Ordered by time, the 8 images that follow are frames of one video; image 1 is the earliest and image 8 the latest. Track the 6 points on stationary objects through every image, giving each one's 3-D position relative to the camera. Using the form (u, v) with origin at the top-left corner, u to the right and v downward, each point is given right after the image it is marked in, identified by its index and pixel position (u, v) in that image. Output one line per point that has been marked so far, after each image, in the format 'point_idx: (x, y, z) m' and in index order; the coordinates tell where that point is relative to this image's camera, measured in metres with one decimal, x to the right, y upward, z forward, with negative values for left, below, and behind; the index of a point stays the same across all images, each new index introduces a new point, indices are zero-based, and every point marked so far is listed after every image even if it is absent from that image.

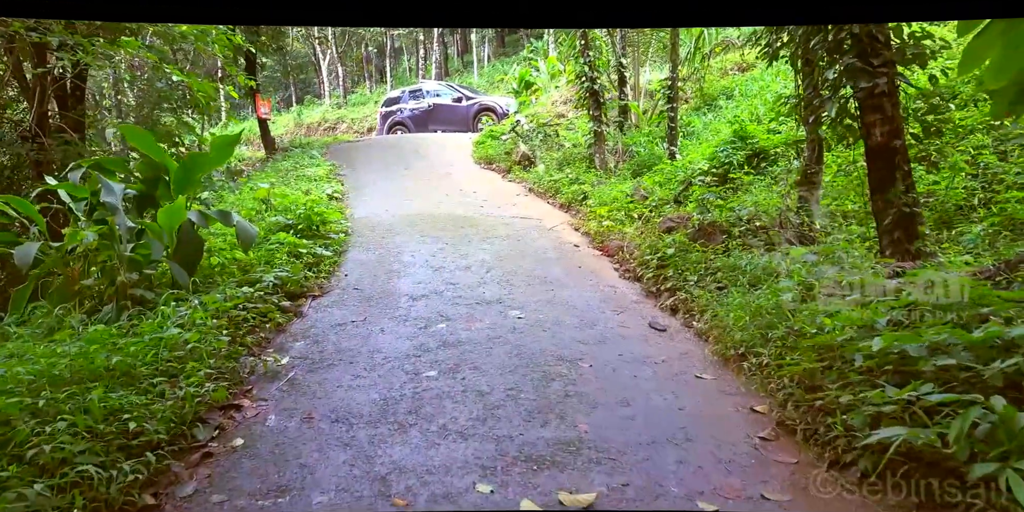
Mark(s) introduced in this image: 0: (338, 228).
0: (-1.5, +0.2, +6.2) m
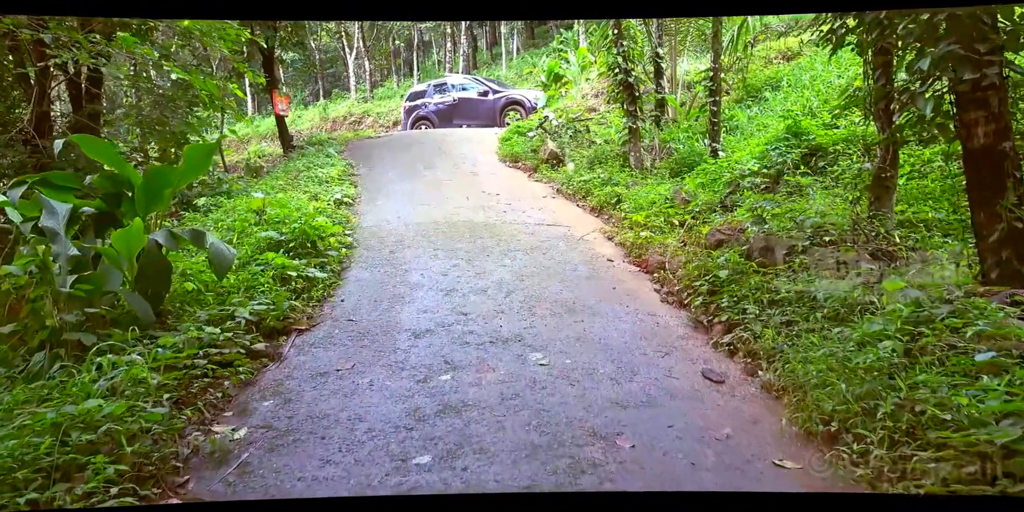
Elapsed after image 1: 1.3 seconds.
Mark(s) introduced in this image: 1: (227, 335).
0: (-1.3, +0.1, +5.4) m
1: (-1.3, -0.4, +3.4) m
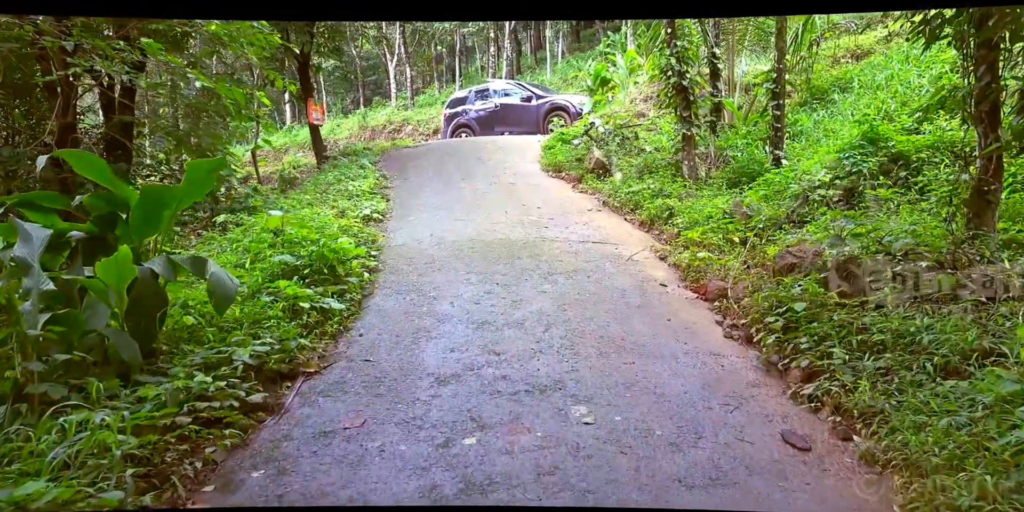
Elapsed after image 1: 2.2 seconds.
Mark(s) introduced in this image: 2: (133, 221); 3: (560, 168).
0: (-1.0, -0.1, +5.0) m
1: (-1.1, -0.5, +3.0) m
2: (-1.7, +0.2, +3.3) m
3: (+0.6, +1.2, +10.2) m
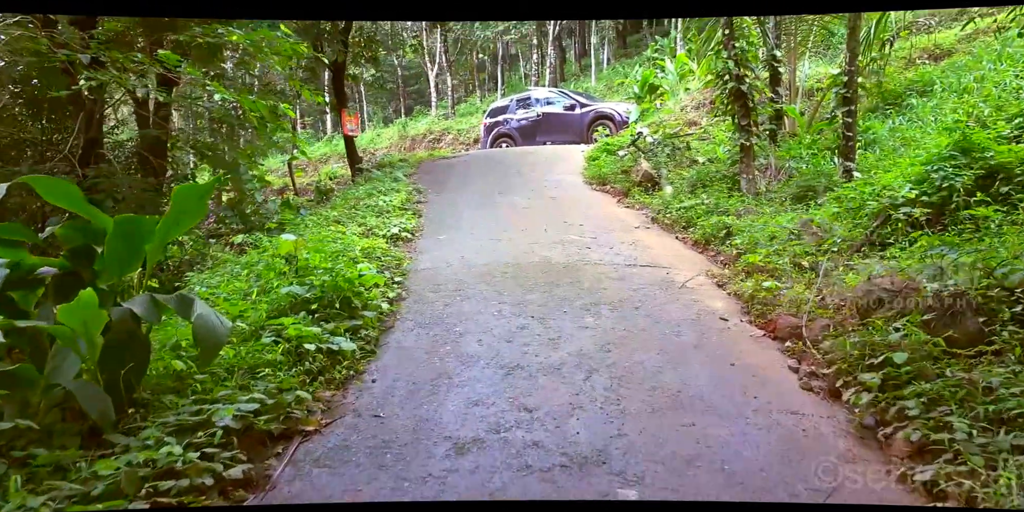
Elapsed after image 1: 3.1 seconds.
0: (-0.8, -0.2, +4.5) m
1: (-1.0, -0.6, +2.5) m
2: (-1.6, 0.0, +2.9) m
3: (+1.2, +1.0, +9.6) m
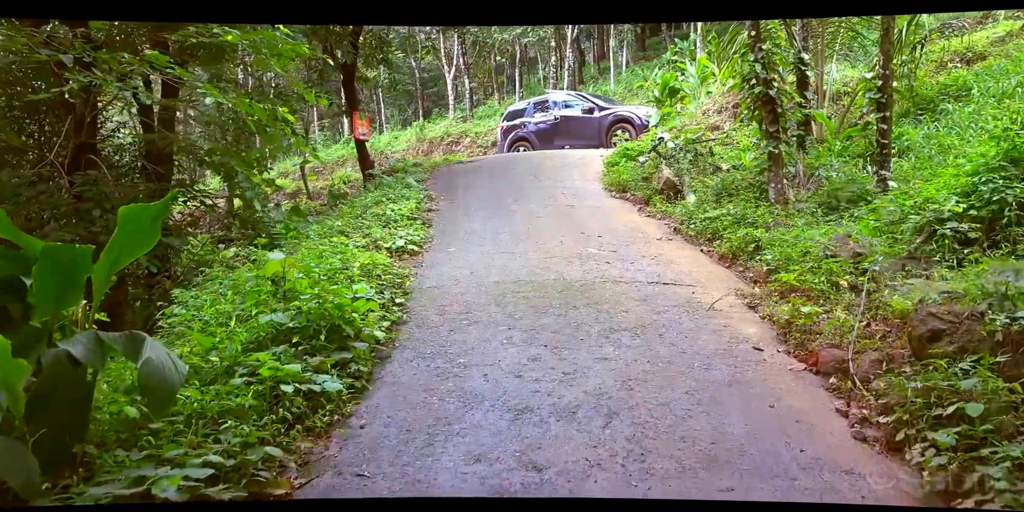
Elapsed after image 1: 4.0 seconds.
0: (-0.7, -0.4, +4.0) m
1: (-1.0, -0.7, +2.1) m
2: (-1.5, -0.1, +2.5) m
3: (+1.3, +0.8, +9.1) m
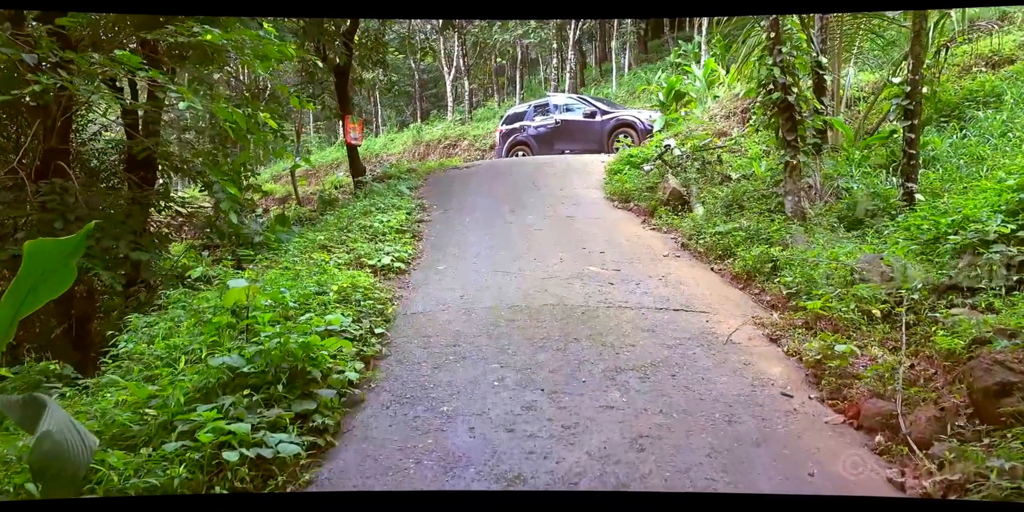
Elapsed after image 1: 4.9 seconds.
0: (-0.8, -0.5, +3.5) m
1: (-1.1, -0.9, +1.5) m
2: (-1.6, -0.2, +2.0) m
3: (+1.3, +0.7, +8.6) m
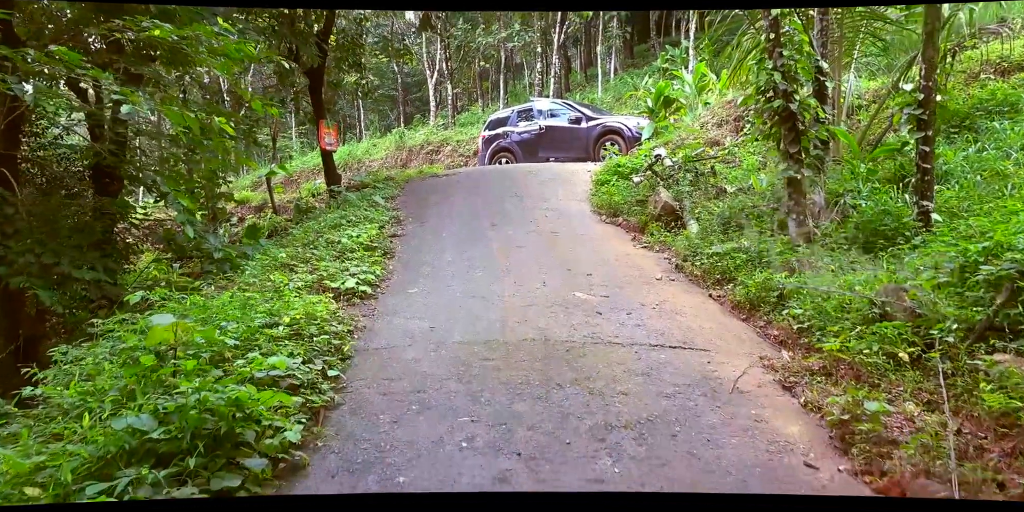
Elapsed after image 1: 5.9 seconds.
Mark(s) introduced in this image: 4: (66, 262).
0: (-0.9, -0.6, +2.9) m
1: (-1.1, -1.0, +0.9) m
2: (-1.6, -0.4, +1.4) m
3: (+1.1, +0.5, +8.1) m
4: (-2.6, 0.0, +4.5) m
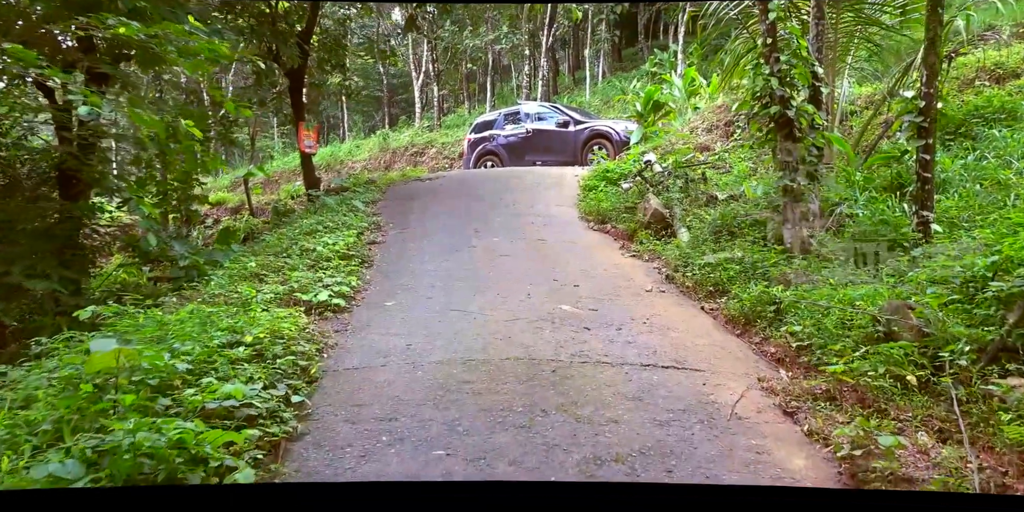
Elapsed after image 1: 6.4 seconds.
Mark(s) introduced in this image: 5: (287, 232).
0: (-1.0, -0.7, +2.6) m
1: (-1.2, -1.1, +0.6) m
2: (-1.7, -0.4, +1.1) m
3: (+0.9, +0.4, +7.8) m
4: (-2.7, -0.1, +4.1) m
5: (-2.1, +0.2, +7.2) m
